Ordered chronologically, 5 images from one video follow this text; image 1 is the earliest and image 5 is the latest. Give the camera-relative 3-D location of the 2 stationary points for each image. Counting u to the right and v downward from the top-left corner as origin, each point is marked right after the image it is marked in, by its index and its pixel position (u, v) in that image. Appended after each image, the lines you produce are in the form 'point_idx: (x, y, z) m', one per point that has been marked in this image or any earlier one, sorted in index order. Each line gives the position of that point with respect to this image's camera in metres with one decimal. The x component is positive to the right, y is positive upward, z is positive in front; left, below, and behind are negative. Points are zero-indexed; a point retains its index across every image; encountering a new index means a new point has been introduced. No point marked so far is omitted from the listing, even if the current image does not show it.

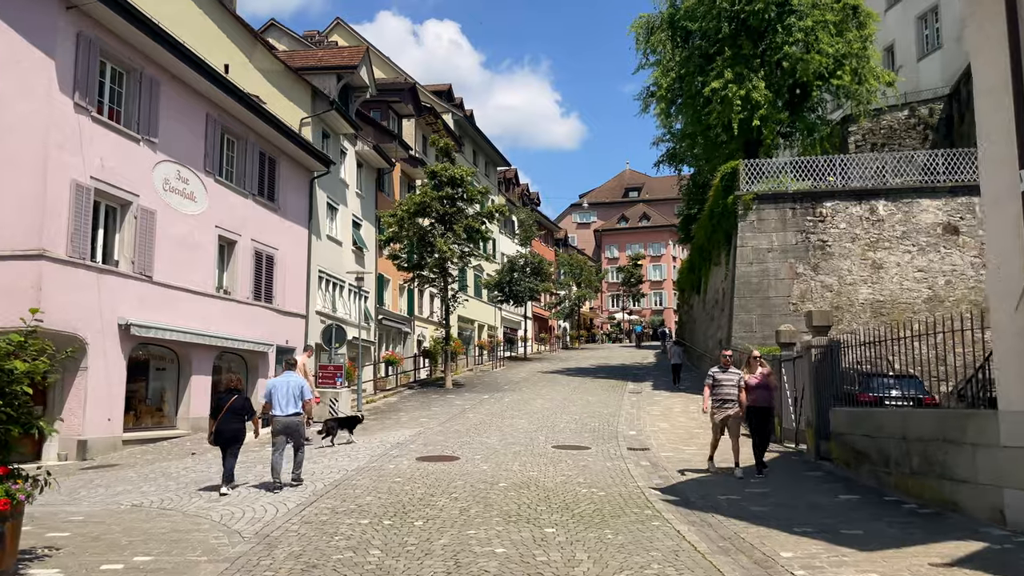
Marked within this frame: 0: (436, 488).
0: (-1.0, -2.5, +10.3) m
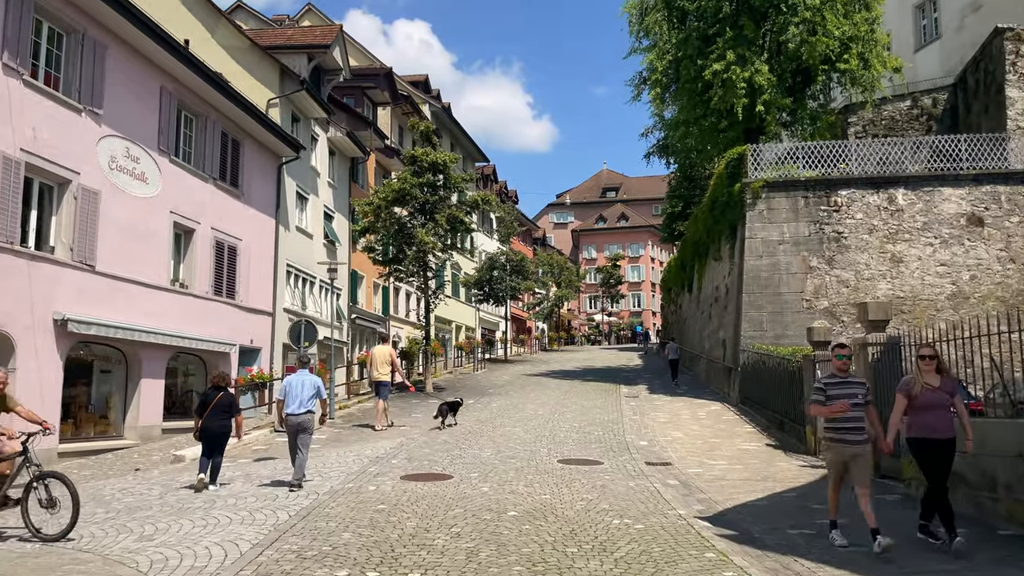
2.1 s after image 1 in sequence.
0: (-0.8, -2.3, +8.2) m
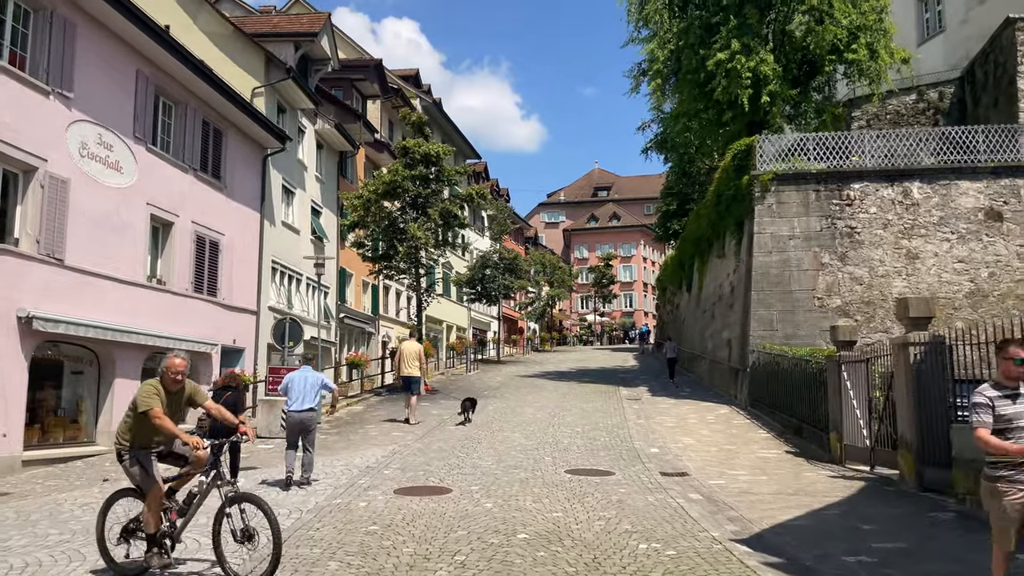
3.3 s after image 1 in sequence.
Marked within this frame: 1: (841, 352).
0: (-0.7, -2.3, +7.2) m
1: (+5.2, -1.0, +12.9) m
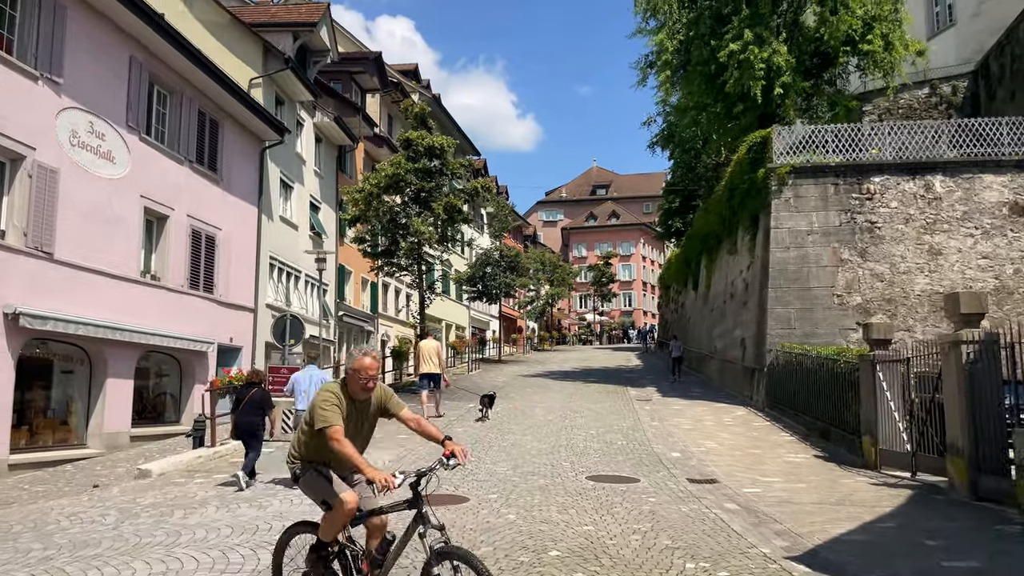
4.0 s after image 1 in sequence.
0: (-0.5, -2.2, +6.5) m
1: (+5.4, -0.9, +12.2) m
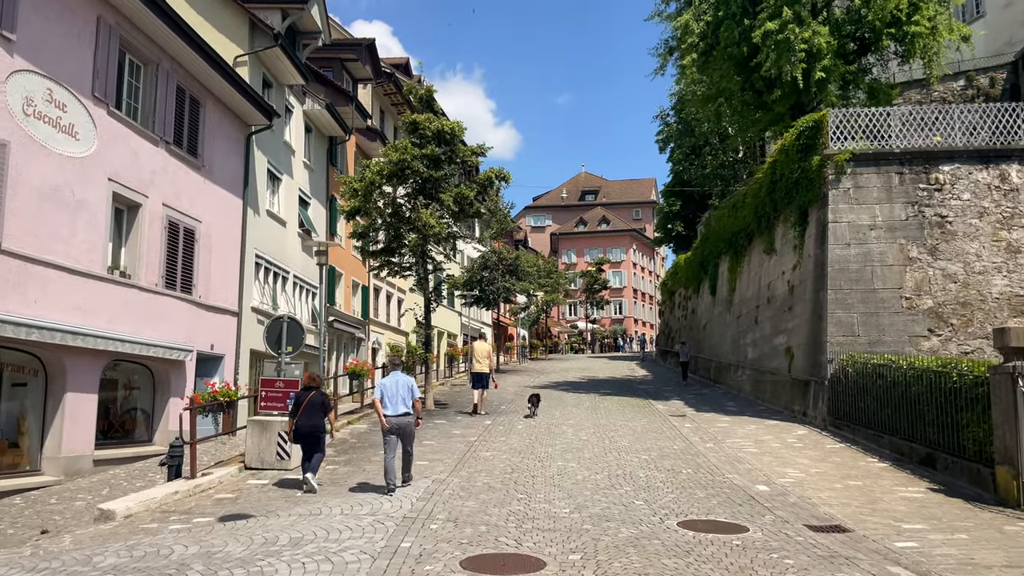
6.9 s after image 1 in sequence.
0: (+0.4, -2.1, +4.1) m
1: (+6.1, -0.9, +10.0) m
